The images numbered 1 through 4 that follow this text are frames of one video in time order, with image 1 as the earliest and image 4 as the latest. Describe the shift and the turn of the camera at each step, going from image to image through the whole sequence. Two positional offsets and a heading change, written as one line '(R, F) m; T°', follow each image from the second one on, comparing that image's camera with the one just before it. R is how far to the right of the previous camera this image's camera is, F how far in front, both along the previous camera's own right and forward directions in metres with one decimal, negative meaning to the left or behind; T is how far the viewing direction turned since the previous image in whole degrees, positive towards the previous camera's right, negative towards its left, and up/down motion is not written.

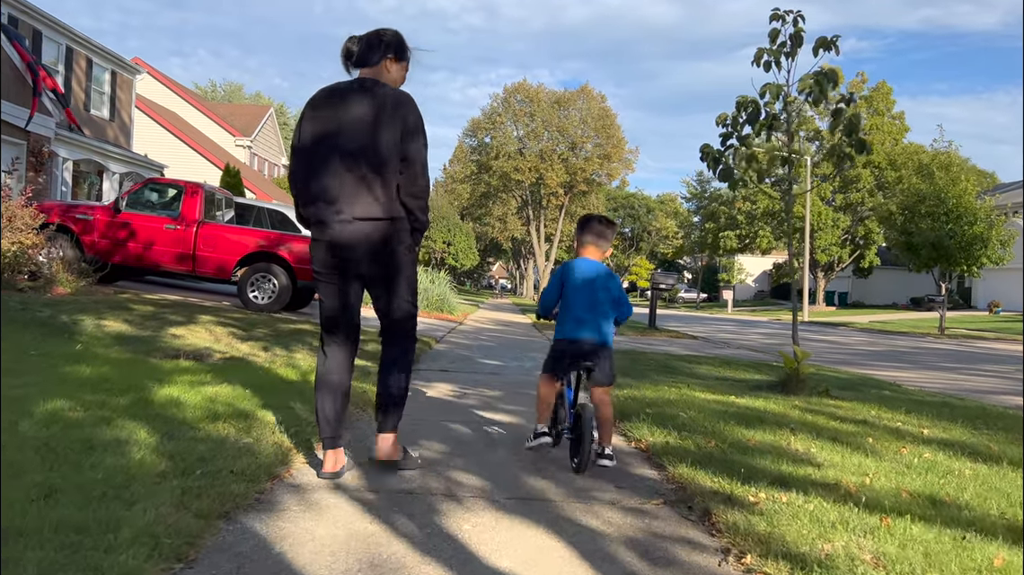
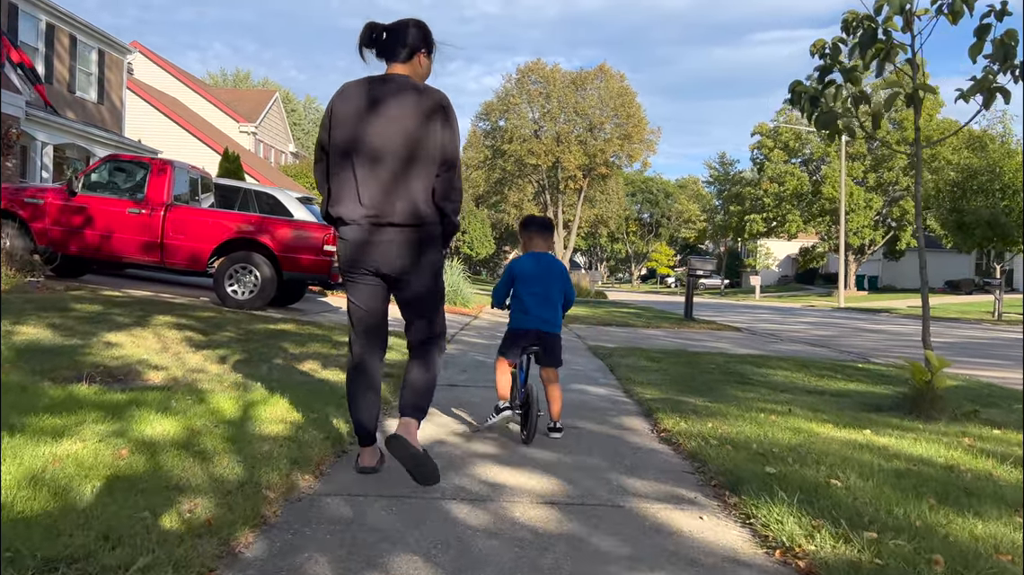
(-0.1, +1.8) m; -1°
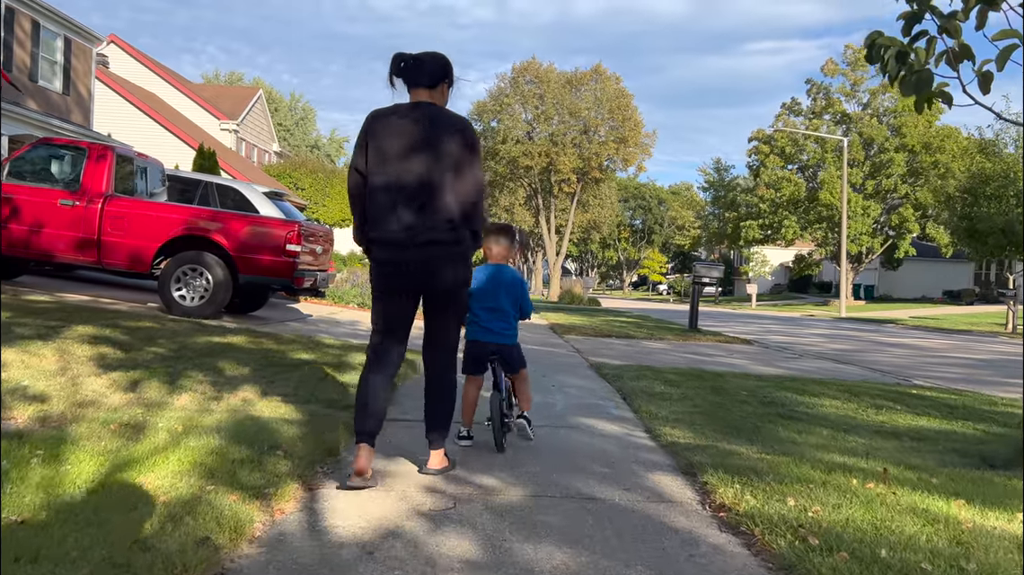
(0.0, +1.3) m; +1°
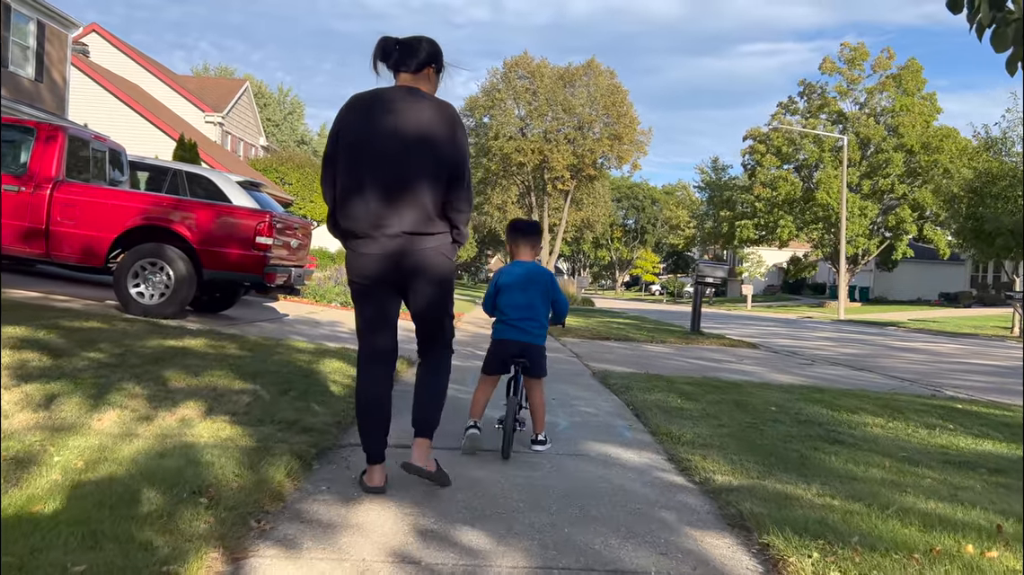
(0.0, +0.8) m; +1°
